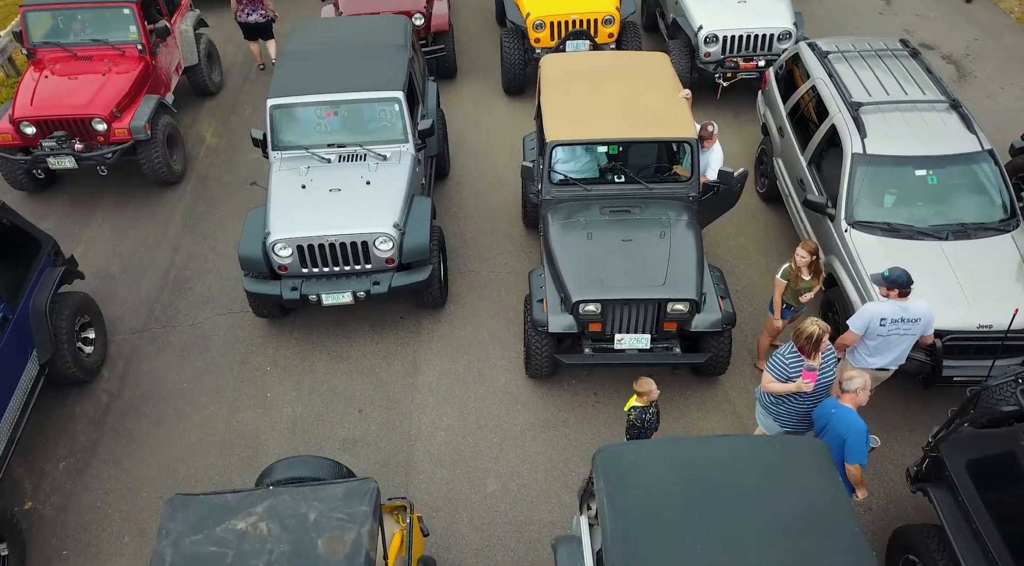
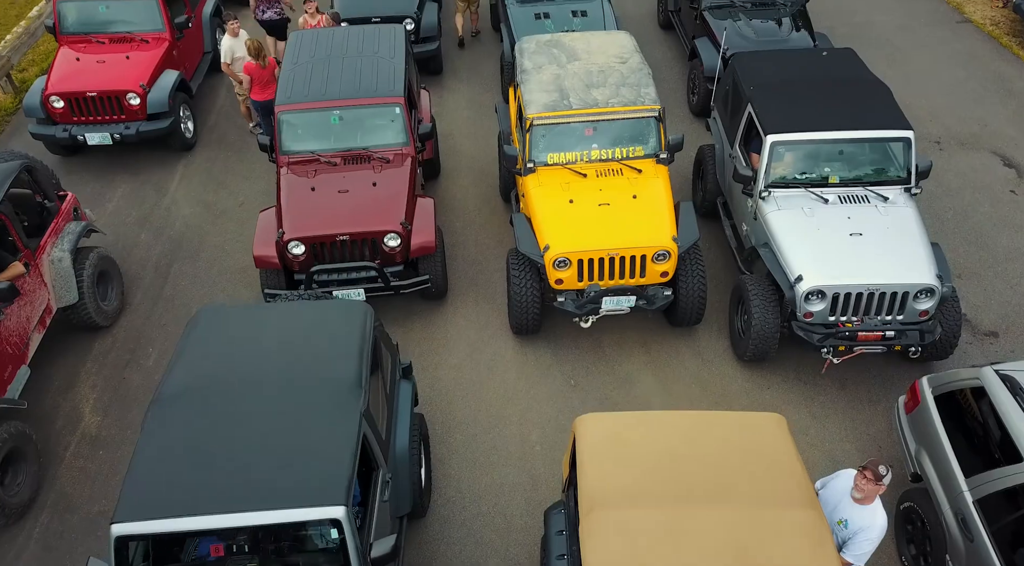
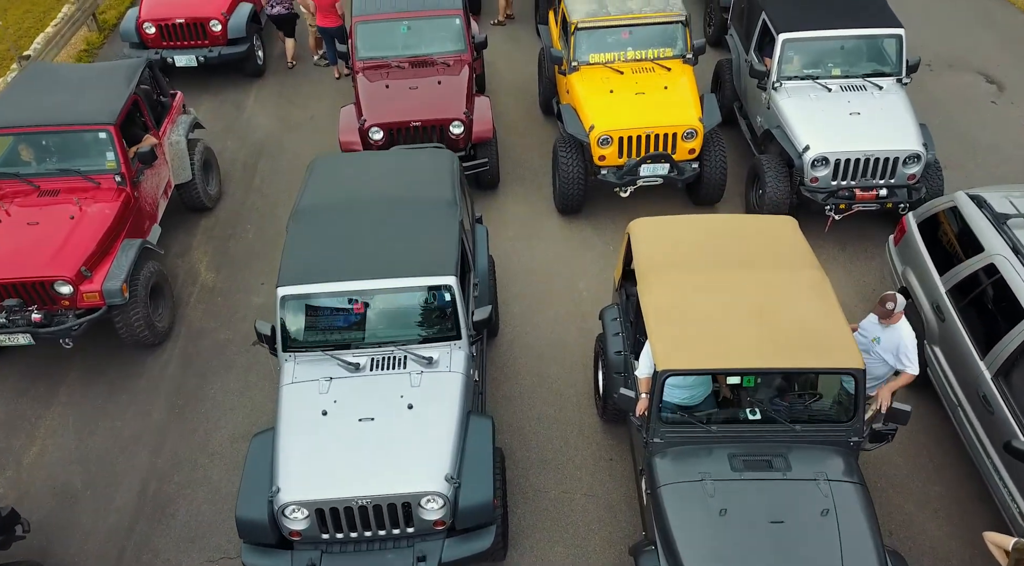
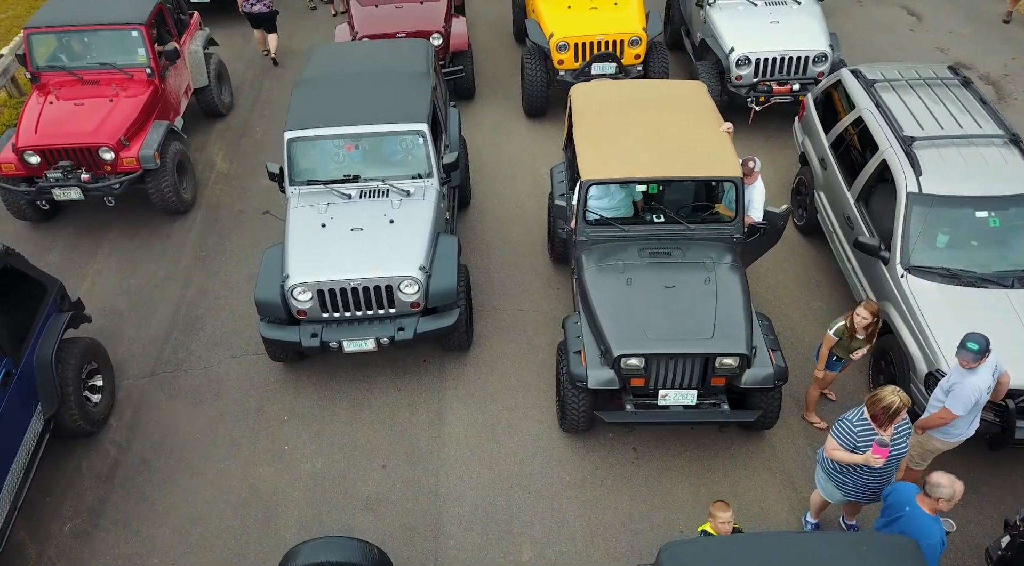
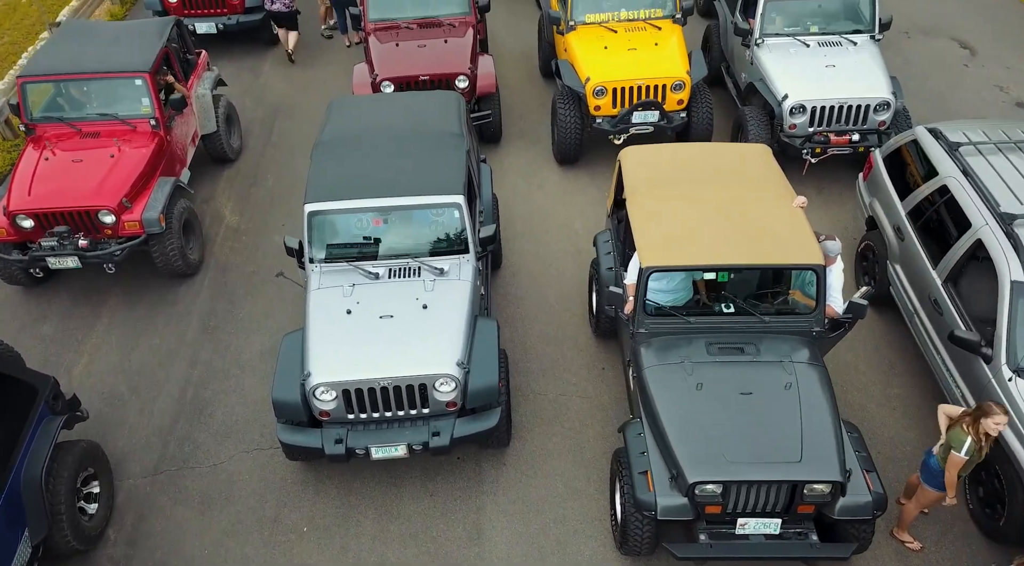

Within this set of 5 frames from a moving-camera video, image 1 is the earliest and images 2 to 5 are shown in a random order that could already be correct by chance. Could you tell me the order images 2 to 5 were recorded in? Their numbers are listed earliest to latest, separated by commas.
4, 5, 3, 2
